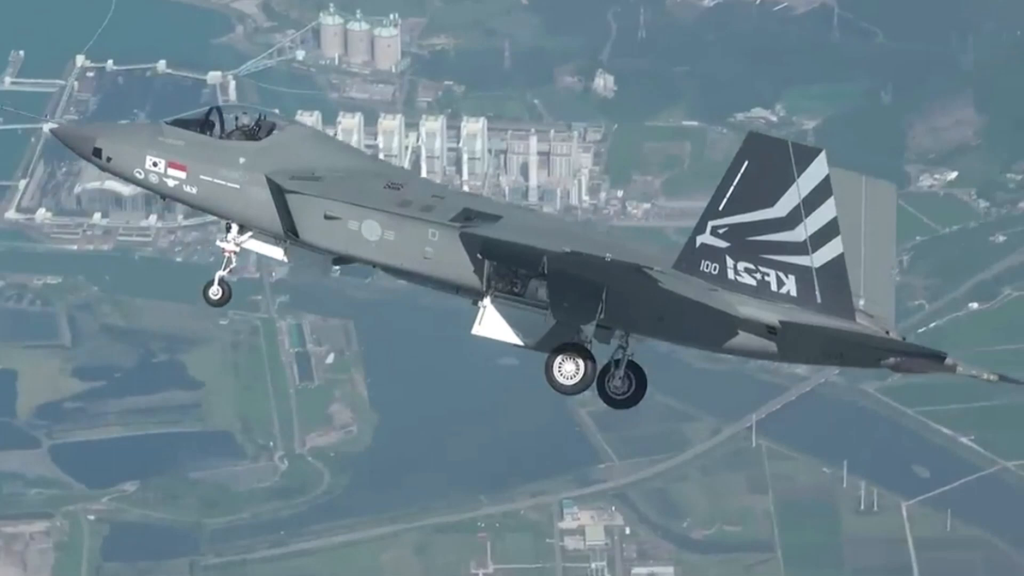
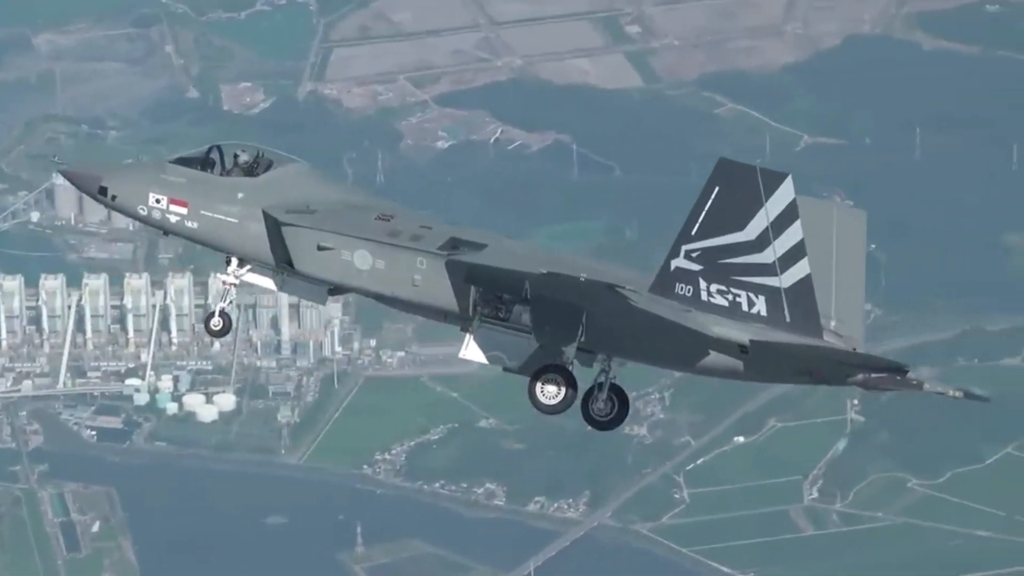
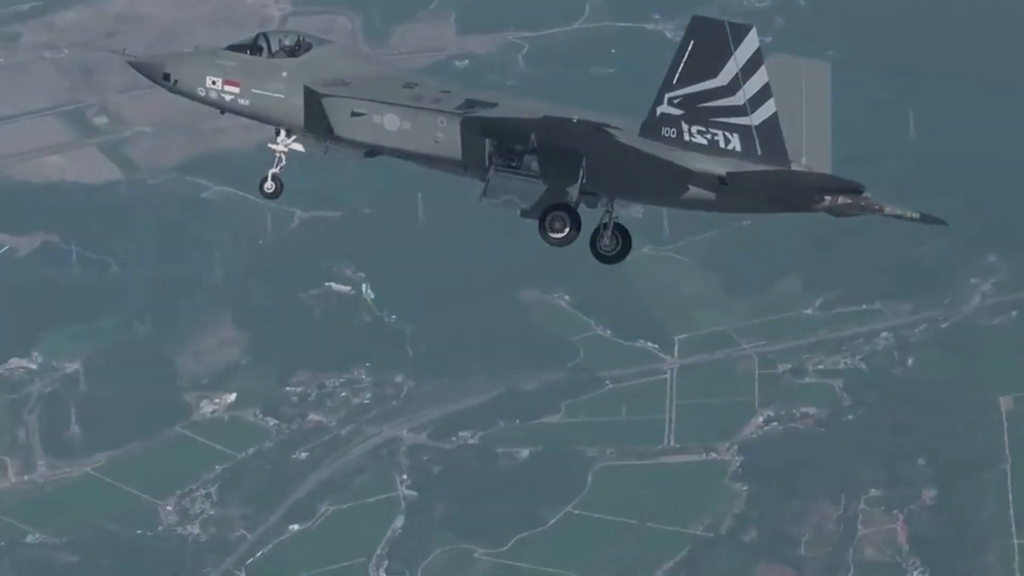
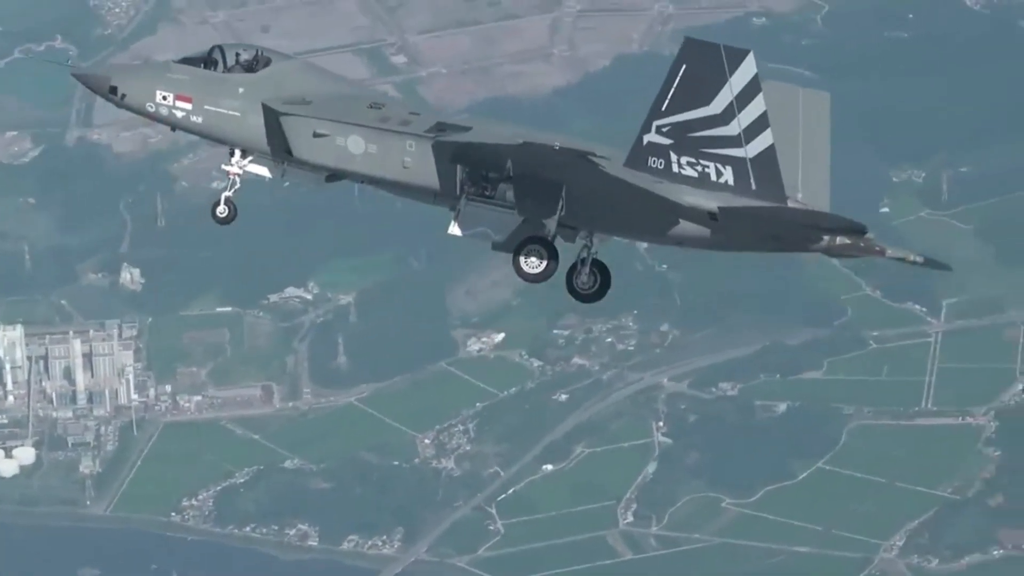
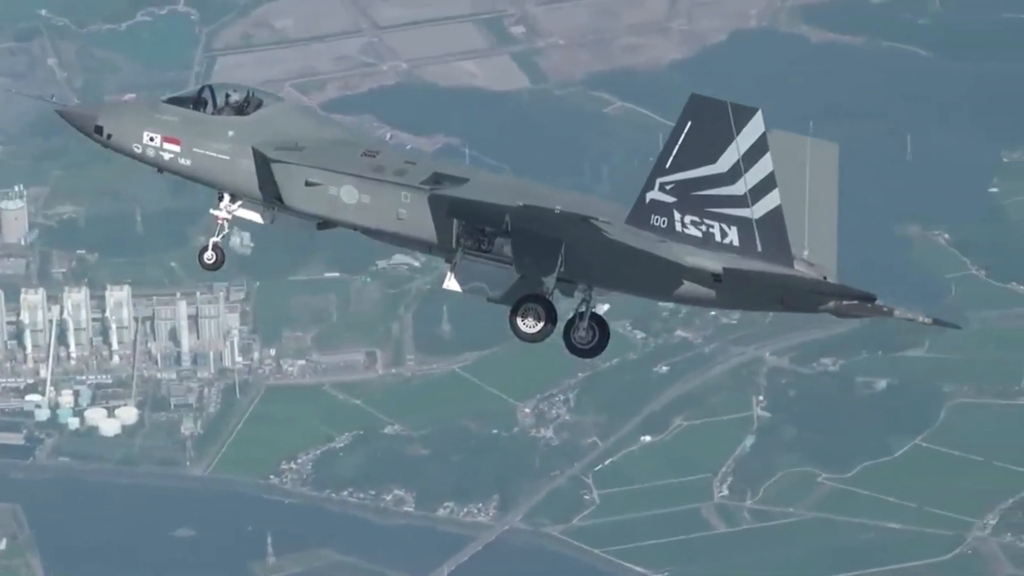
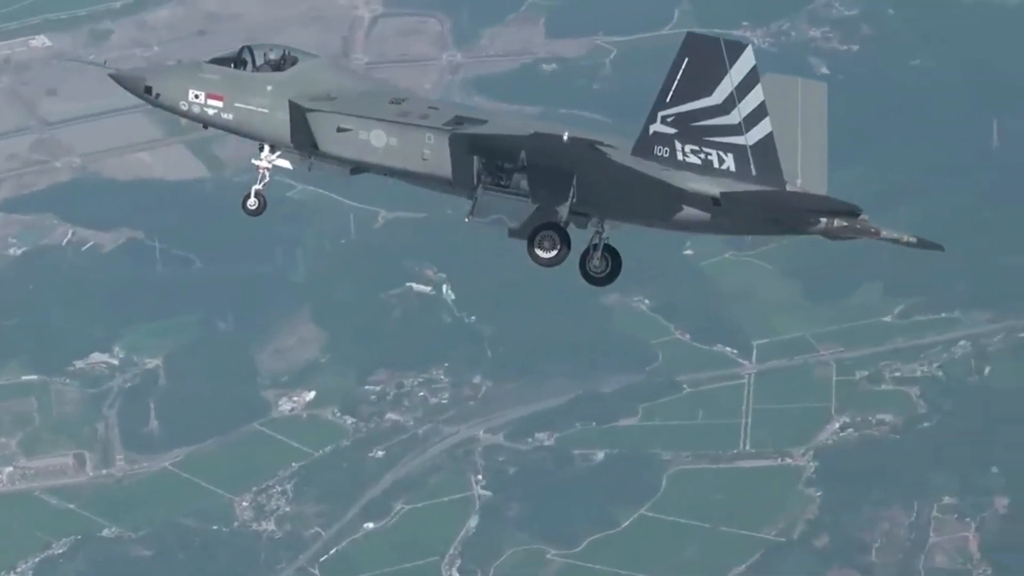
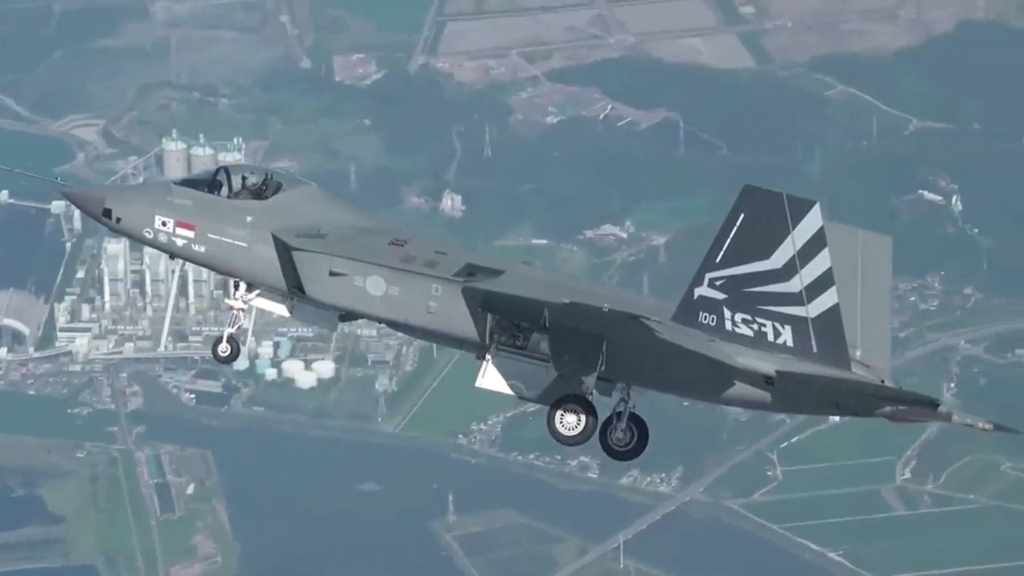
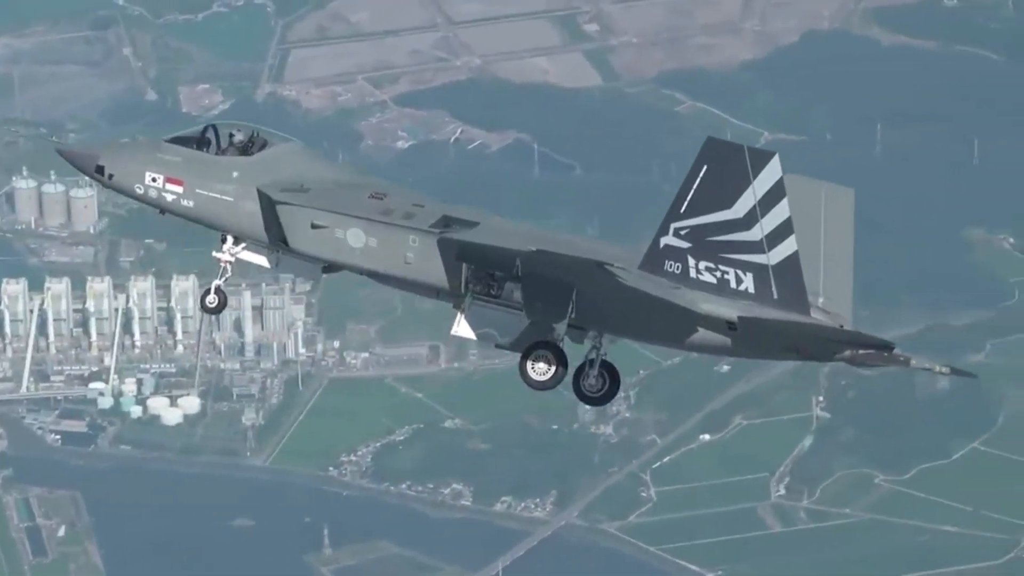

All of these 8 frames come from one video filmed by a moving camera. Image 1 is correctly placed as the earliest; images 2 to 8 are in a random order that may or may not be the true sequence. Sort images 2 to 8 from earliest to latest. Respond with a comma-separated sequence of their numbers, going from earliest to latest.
7, 2, 8, 5, 4, 6, 3
